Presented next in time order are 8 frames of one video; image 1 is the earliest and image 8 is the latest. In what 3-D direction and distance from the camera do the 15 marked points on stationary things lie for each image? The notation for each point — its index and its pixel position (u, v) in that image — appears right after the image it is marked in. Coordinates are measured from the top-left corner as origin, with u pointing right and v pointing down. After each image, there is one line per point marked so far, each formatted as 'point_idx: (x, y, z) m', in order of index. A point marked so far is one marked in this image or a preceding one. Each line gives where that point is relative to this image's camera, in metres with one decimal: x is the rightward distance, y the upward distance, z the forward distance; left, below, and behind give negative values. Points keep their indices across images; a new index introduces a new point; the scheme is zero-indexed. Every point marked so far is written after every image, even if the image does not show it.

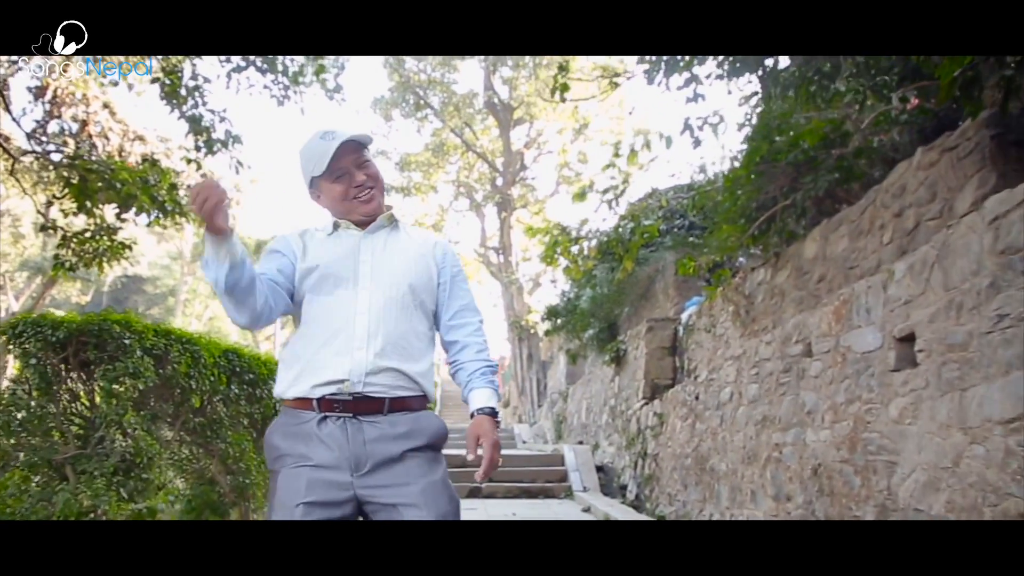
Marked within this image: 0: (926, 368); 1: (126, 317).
0: (+1.3, -0.3, +2.7) m
1: (-1.3, -0.1, +3.0) m
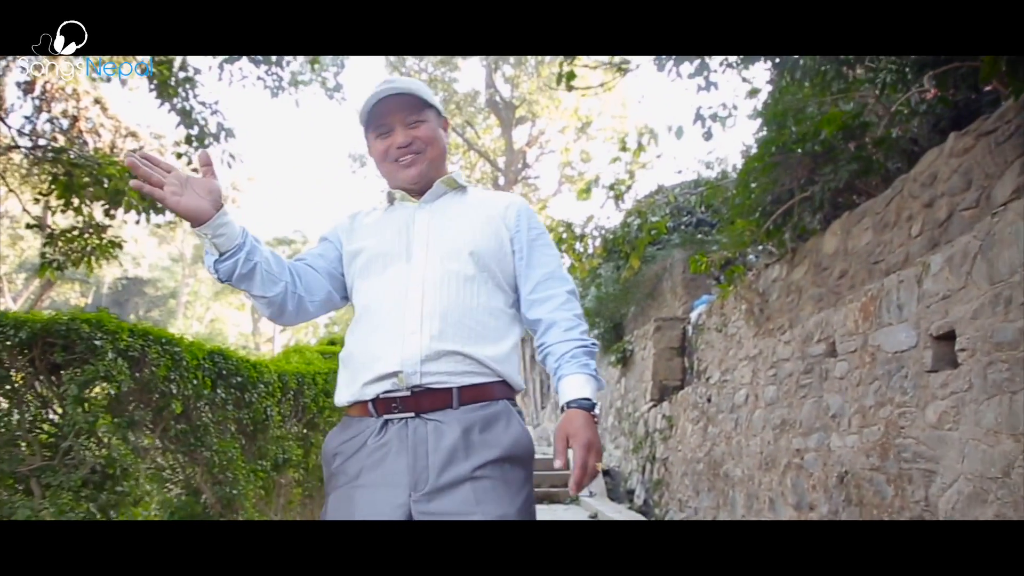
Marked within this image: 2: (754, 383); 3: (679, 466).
0: (+1.4, -0.2, +2.5) m
1: (-1.3, -0.1, +2.7) m
2: (+1.3, -0.5, +4.7) m
3: (+1.1, -1.2, +5.7) m
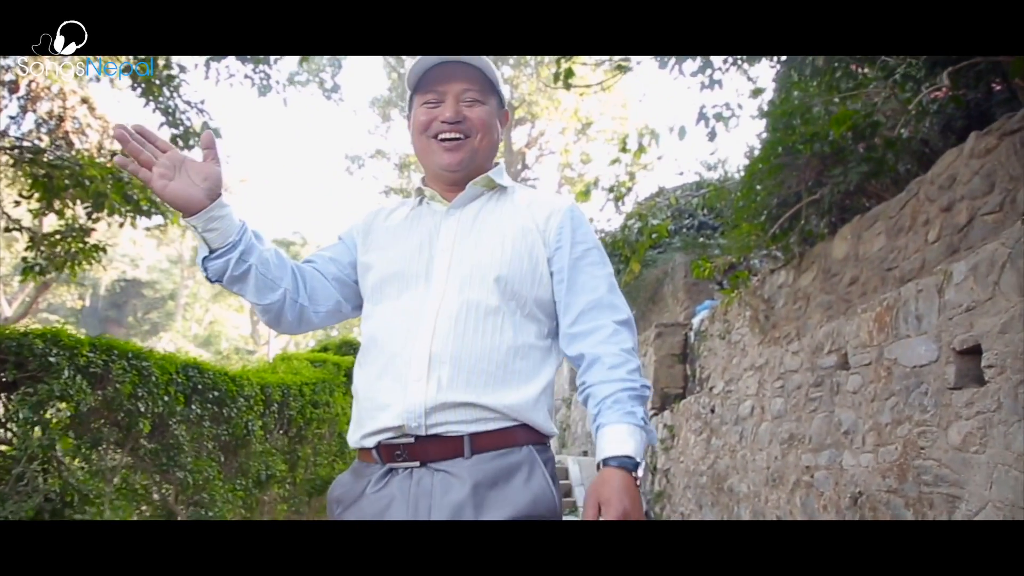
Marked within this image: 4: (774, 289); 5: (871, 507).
0: (+1.3, -0.3, +2.3) m
1: (-1.3, -0.1, +2.6) m
2: (+1.3, -0.6, +4.5) m
3: (+1.1, -1.2, +5.5) m
4: (+1.4, 0.0, +4.6) m
5: (+1.2, -0.8, +3.0) m
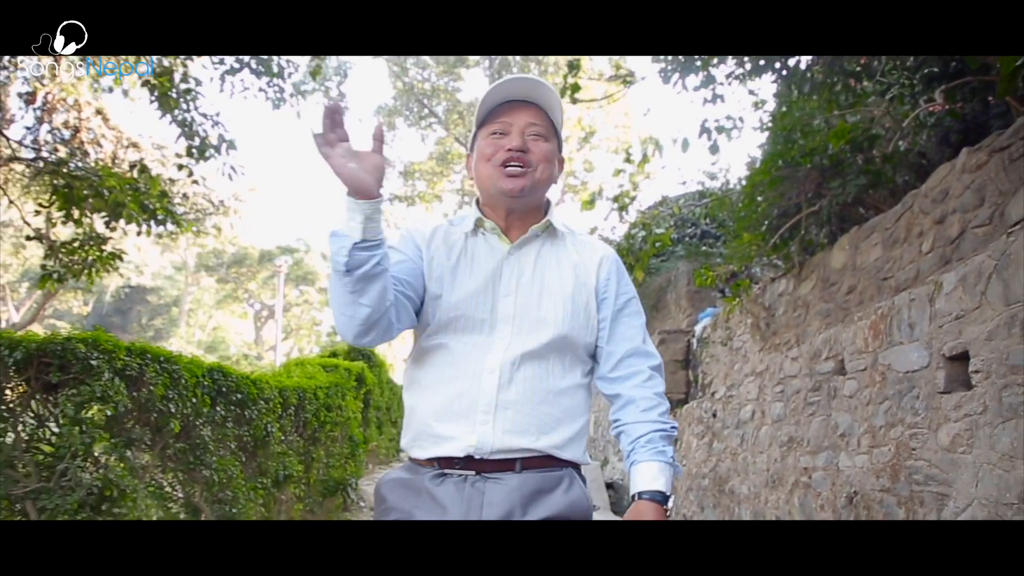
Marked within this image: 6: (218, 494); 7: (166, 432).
0: (+1.4, -0.3, +2.5) m
1: (-1.3, -0.1, +2.7) m
2: (+1.4, -0.6, +4.7) m
3: (+1.1, -1.3, +5.6) m
4: (+1.5, -0.1, +4.7) m
5: (+1.3, -0.8, +3.1) m
6: (-1.1, -0.8, +3.2) m
7: (-1.2, -0.5, +3.0) m
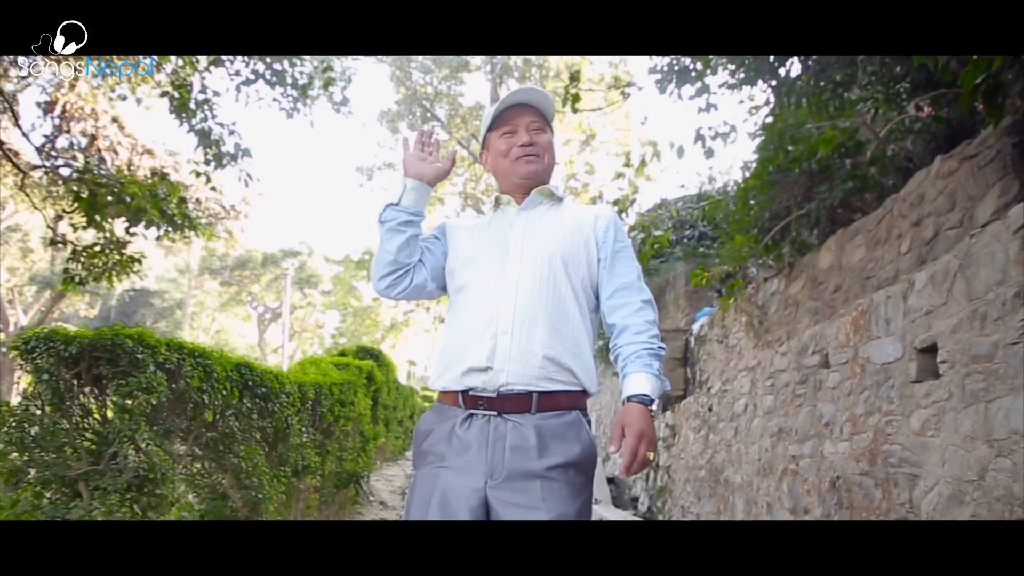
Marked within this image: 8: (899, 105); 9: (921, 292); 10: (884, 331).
0: (+1.4, -0.3, +2.7) m
1: (-1.3, -0.1, +2.9) m
2: (+1.4, -0.6, +4.9) m
3: (+1.2, -1.3, +5.9) m
4: (+1.5, 0.0, +4.9) m
5: (+1.3, -0.8, +3.3) m
6: (-1.1, -0.8, +3.5) m
7: (-1.2, -0.5, +3.2) m
8: (+1.8, +0.8, +3.9) m
9: (+1.4, 0.0, +2.9) m
10: (+1.4, -0.2, +3.2) m
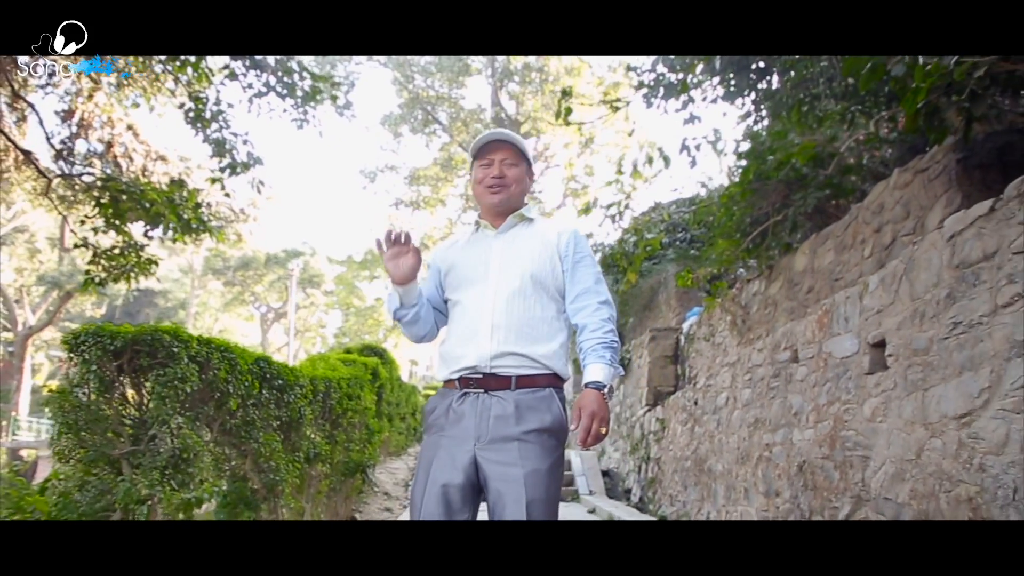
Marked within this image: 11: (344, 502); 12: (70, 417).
0: (+1.4, -0.3, +3.0) m
1: (-1.3, -0.1, +3.3) m
2: (+1.4, -0.6, +5.2) m
3: (+1.2, -1.3, +6.2) m
4: (+1.5, -0.1, +5.3) m
5: (+1.3, -0.8, +3.6) m
6: (-1.1, -0.8, +3.8) m
7: (-1.2, -0.5, +3.6) m
8: (+1.7, +0.8, +4.3) m
9: (+1.4, 0.0, +3.2) m
10: (+1.4, -0.2, +3.5) m
11: (-1.1, -1.4, +5.4) m
12: (-1.5, -0.5, +3.0) m
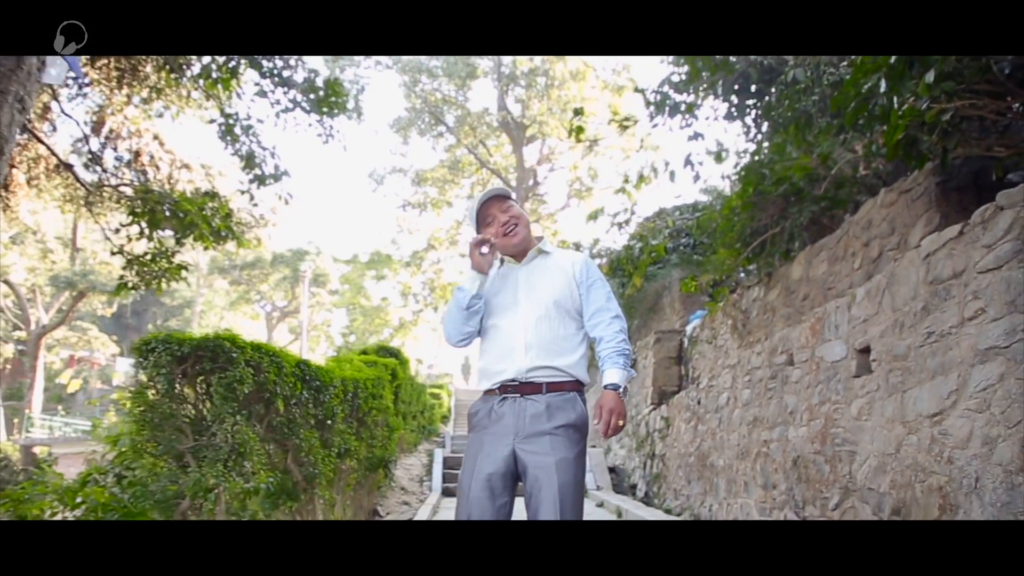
0: (+1.5, -0.3, +3.4) m
1: (-1.2, -0.2, +3.6) m
2: (+1.5, -0.7, +5.6) m
3: (+1.2, -1.3, +6.5) m
4: (+1.6, -0.1, +5.6) m
5: (+1.4, -0.8, +4.0) m
6: (-1.0, -0.8, +4.2) m
7: (-1.1, -0.6, +3.9) m
8: (+1.8, +0.8, +4.6) m
9: (+1.5, -0.1, +3.6) m
10: (+1.4, -0.2, +3.8) m
11: (-1.0, -1.4, +5.8) m
12: (-1.4, -0.5, +3.4) m
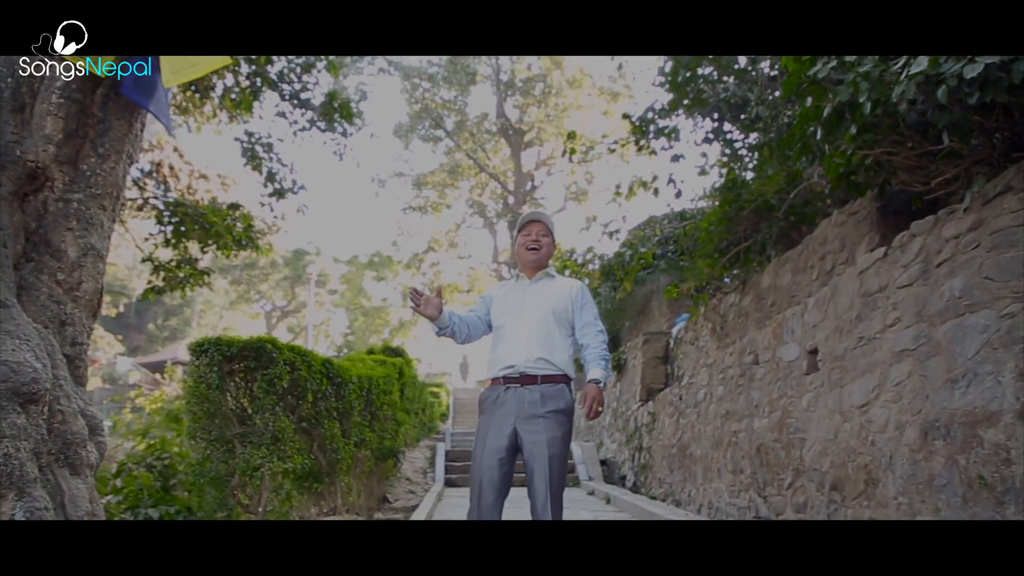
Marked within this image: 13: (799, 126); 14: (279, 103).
0: (+1.4, -0.4, +3.9) m
1: (-1.2, -0.2, +4.2) m
2: (+1.4, -0.7, +6.2) m
3: (+1.2, -1.4, +7.1) m
4: (+1.6, -0.1, +6.2) m
5: (+1.4, -0.9, +4.6) m
6: (-1.0, -0.9, +4.7) m
7: (-1.1, -0.6, +4.5) m
8: (+1.8, +0.7, +5.2) m
9: (+1.5, -0.1, +4.2) m
10: (+1.4, -0.3, +4.4) m
11: (-1.0, -1.4, +6.3) m
12: (-1.4, -0.5, +3.9) m
13: (+1.3, +0.7, +3.8) m
14: (-1.5, +1.2, +5.4) m
